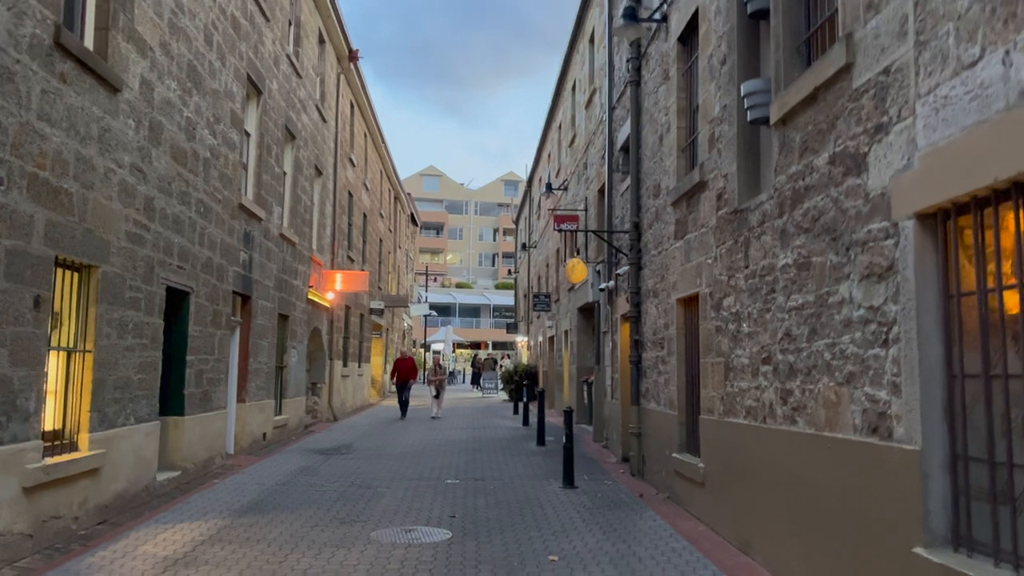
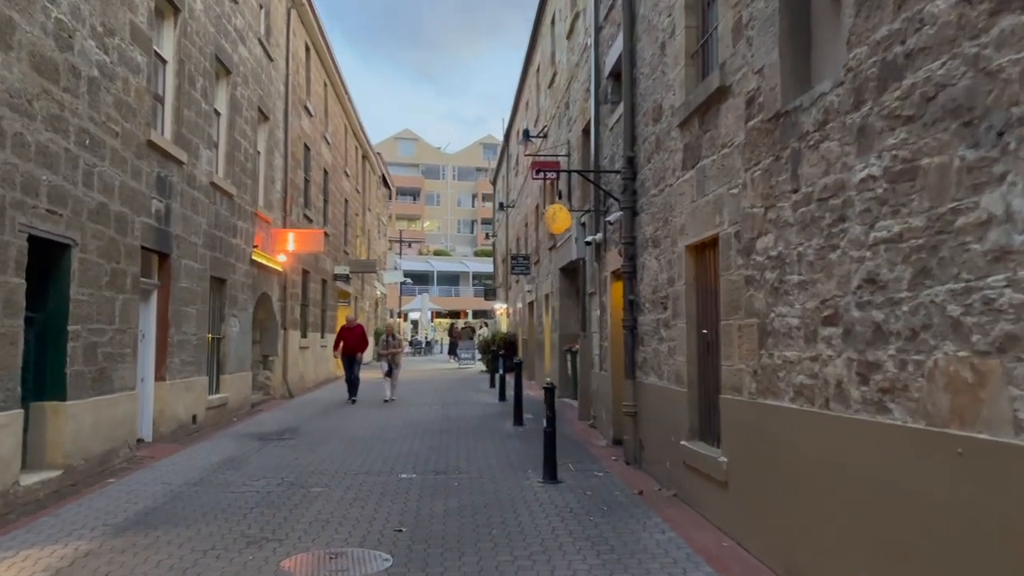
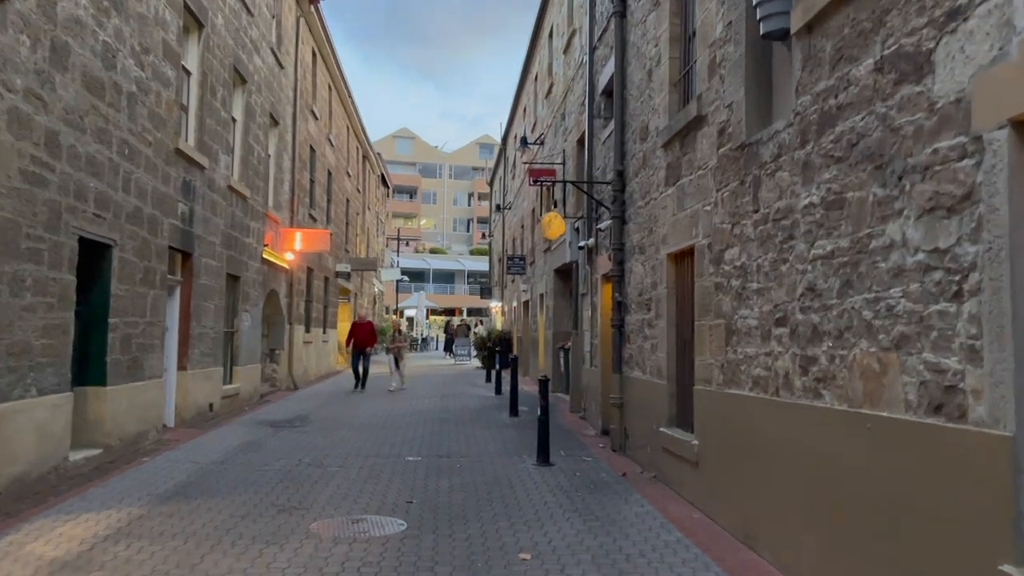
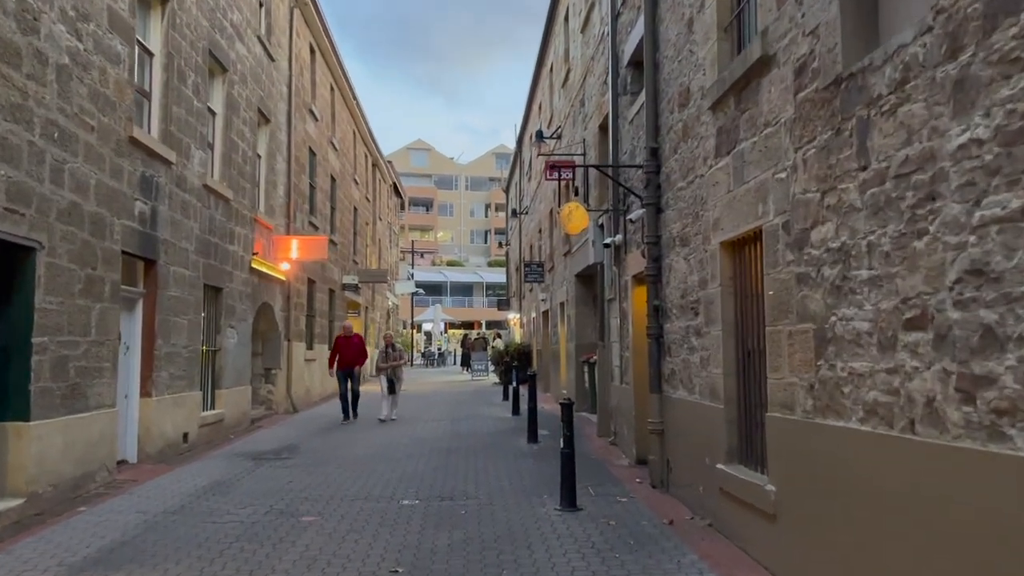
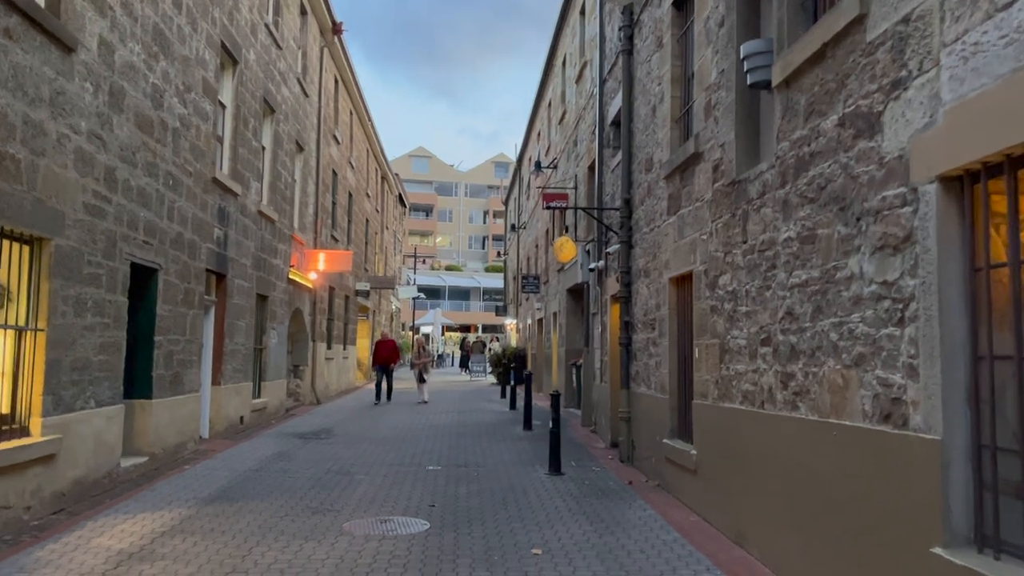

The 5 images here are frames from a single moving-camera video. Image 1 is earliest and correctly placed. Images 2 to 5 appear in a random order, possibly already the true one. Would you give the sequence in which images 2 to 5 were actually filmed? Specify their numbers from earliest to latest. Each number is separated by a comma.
5, 3, 2, 4
